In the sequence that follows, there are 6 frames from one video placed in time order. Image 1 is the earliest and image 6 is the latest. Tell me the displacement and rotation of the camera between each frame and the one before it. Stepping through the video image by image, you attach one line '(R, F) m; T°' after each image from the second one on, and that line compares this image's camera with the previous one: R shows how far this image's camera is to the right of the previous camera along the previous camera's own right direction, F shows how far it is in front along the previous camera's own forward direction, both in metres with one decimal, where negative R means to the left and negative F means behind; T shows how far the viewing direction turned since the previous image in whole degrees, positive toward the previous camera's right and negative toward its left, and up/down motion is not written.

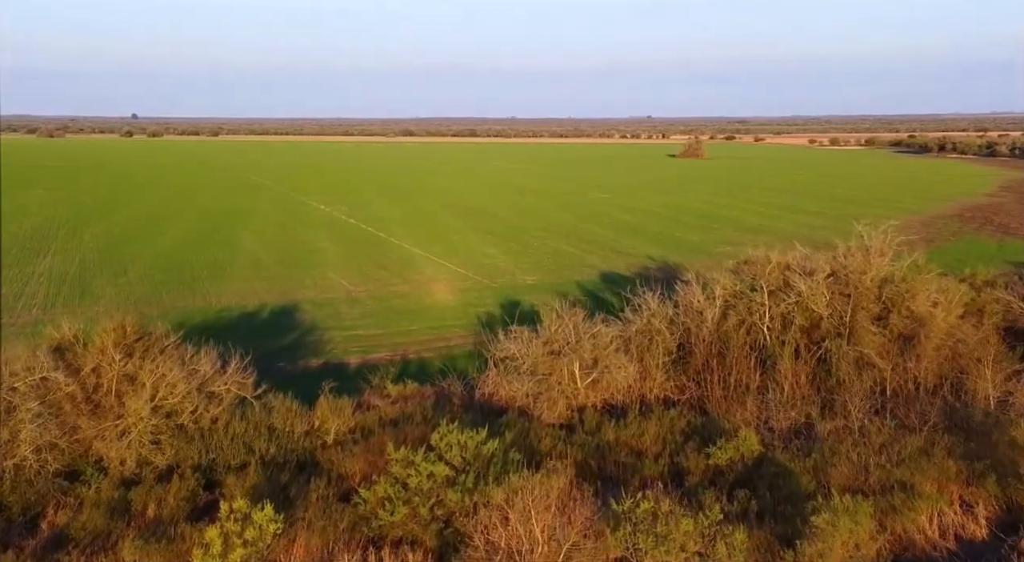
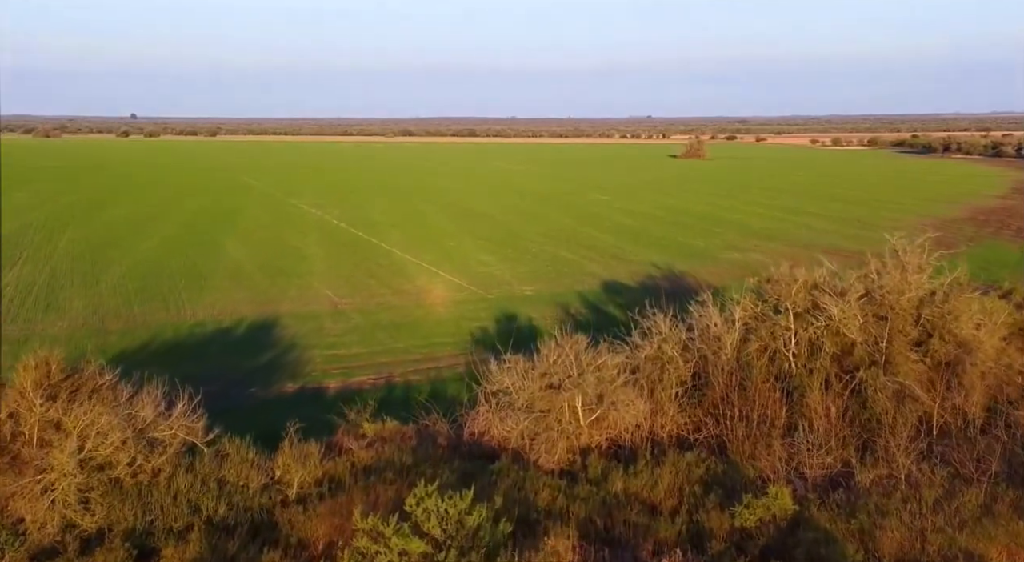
(+0.1, +1.6) m; 0°
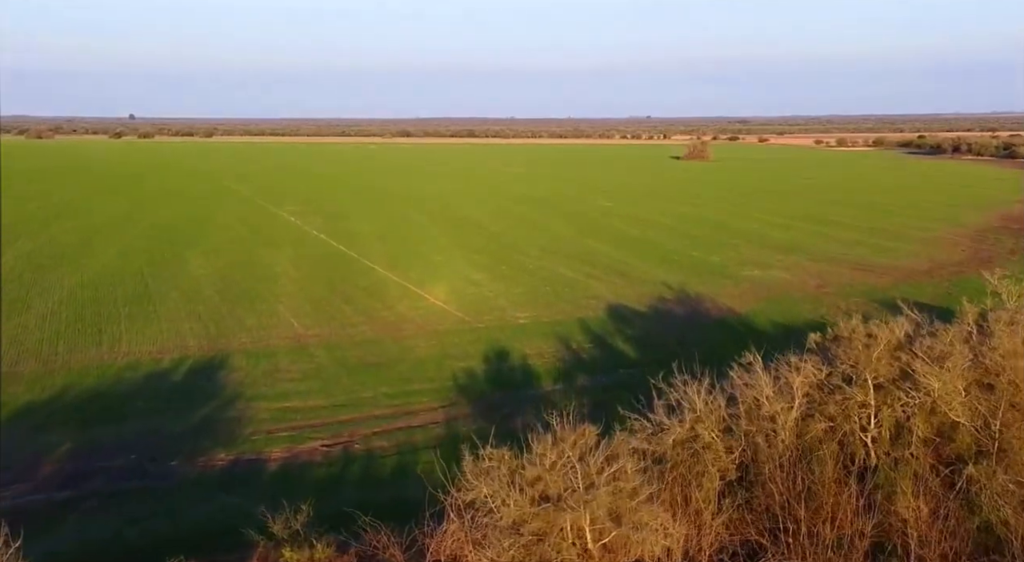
(+0.2, +3.3) m; 0°
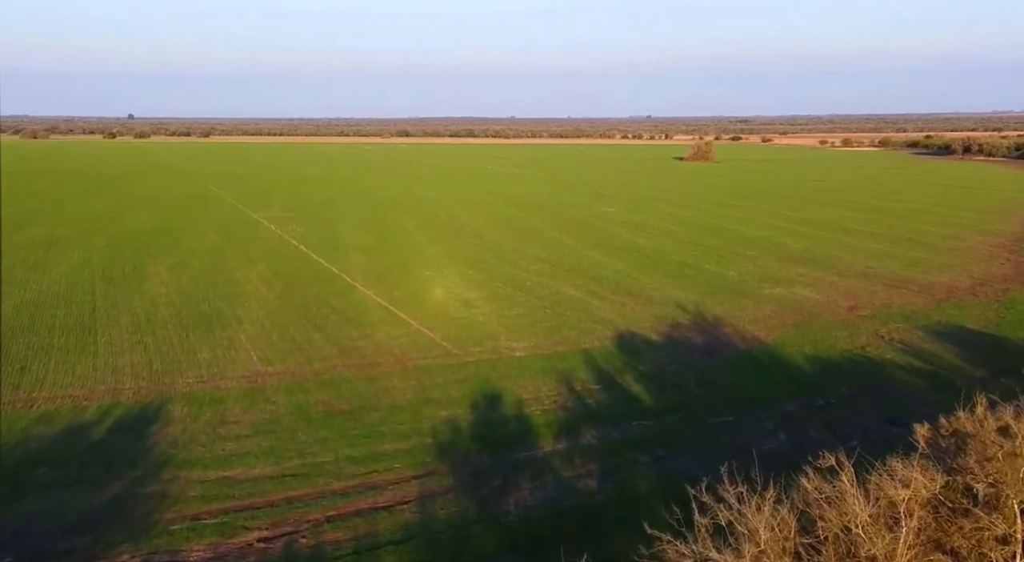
(+0.1, +3.0) m; 0°
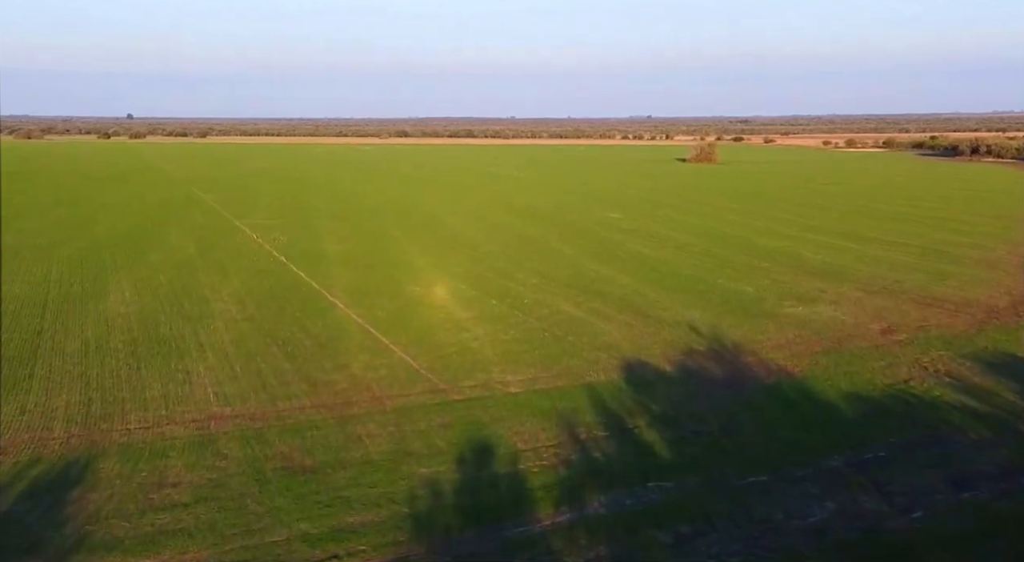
(+0.1, +2.4) m; 0°
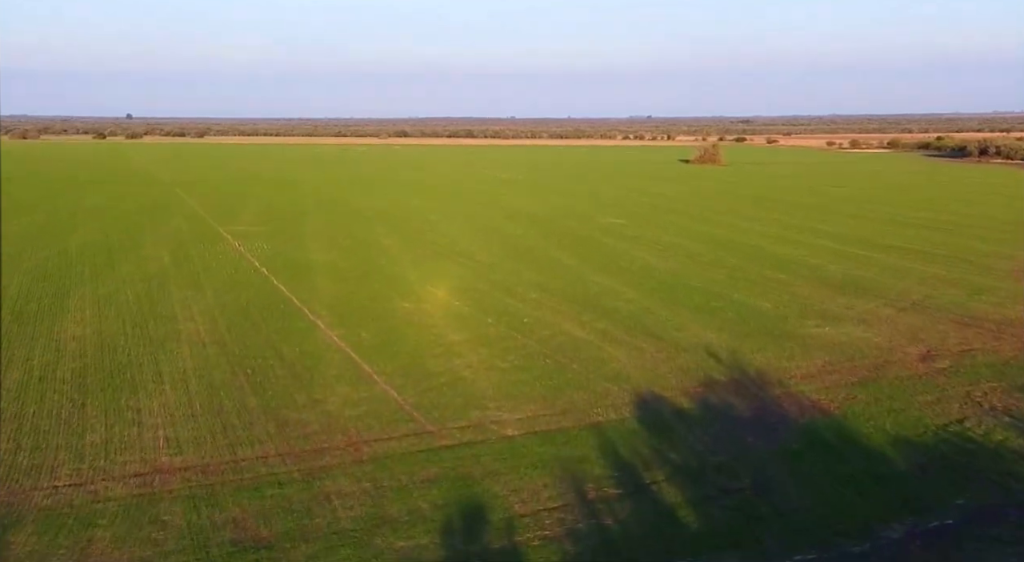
(+0.1, +2.2) m; 0°
